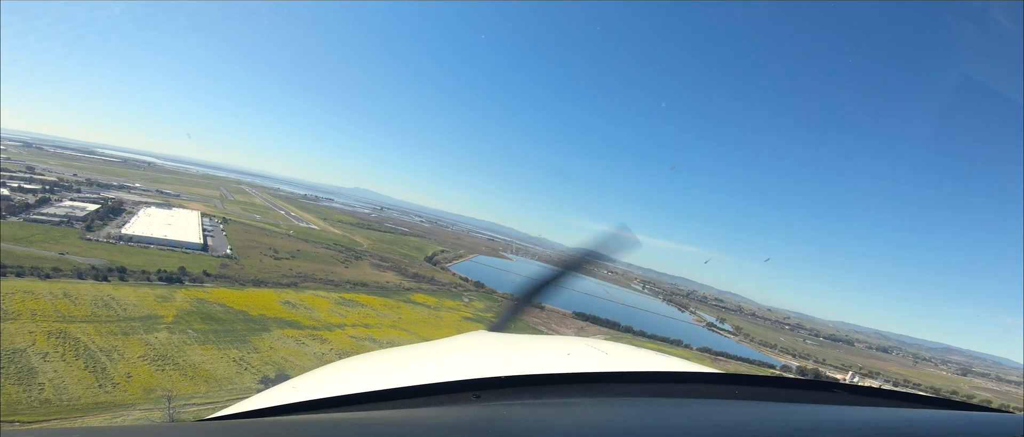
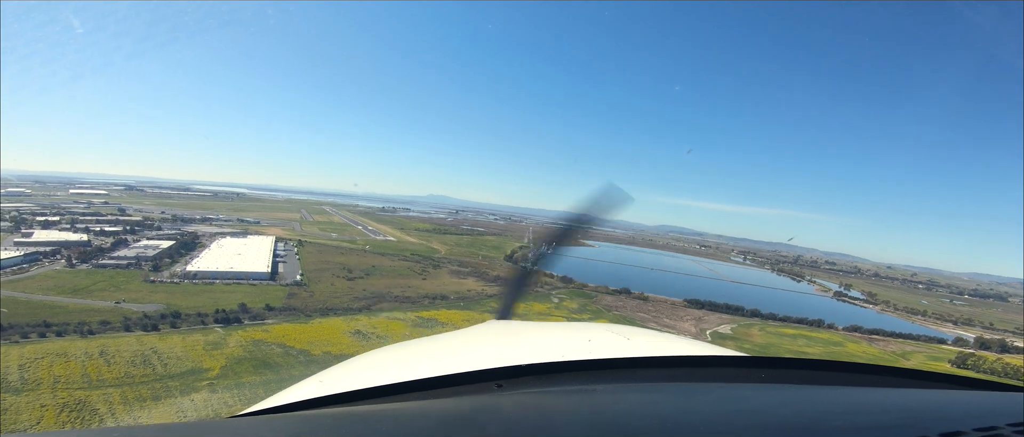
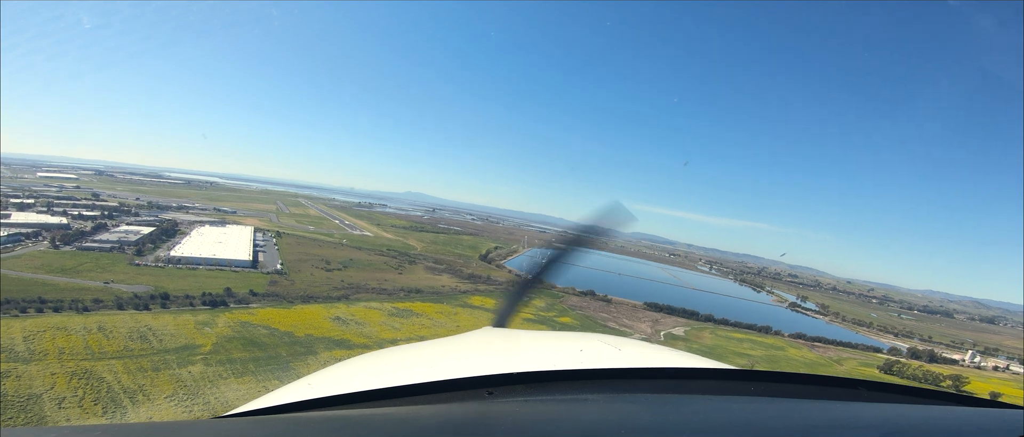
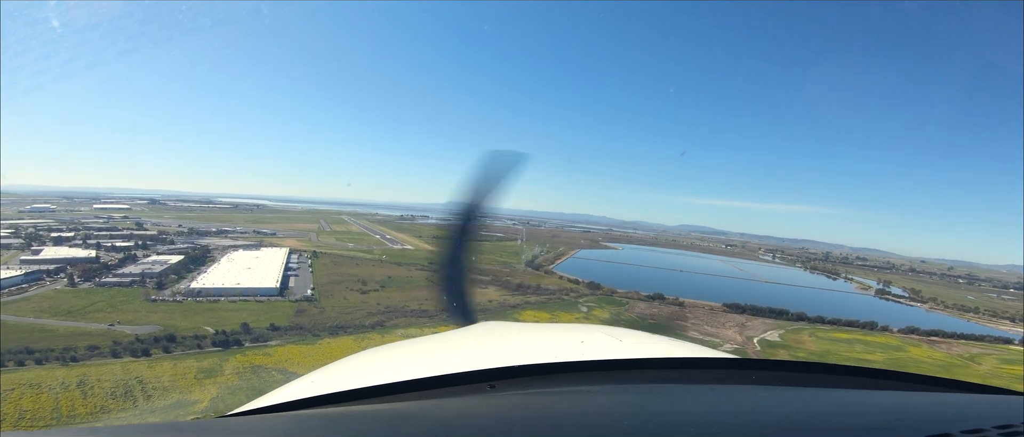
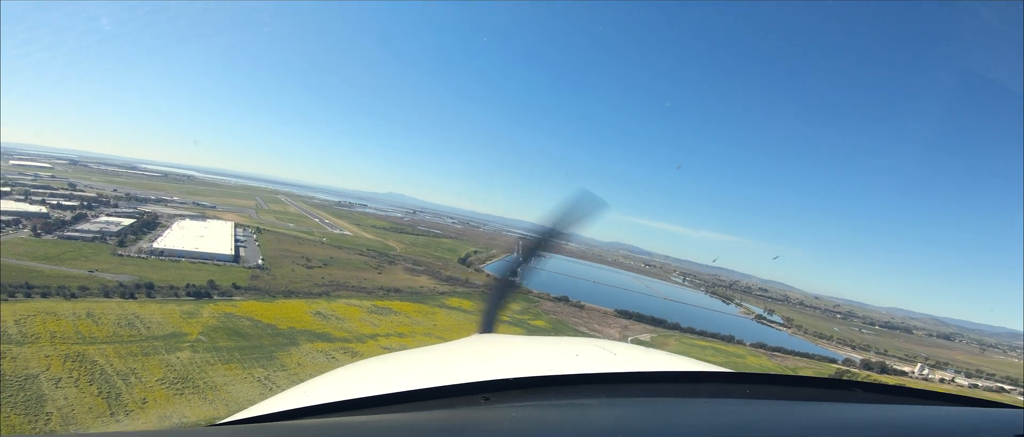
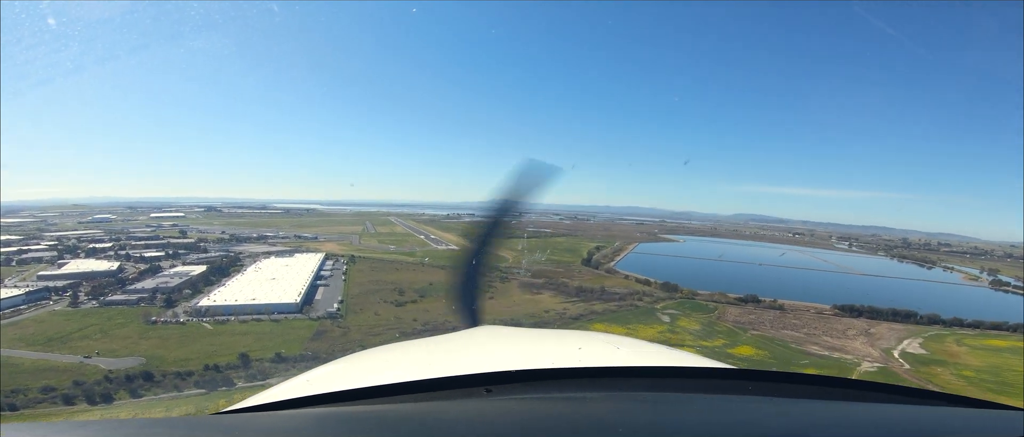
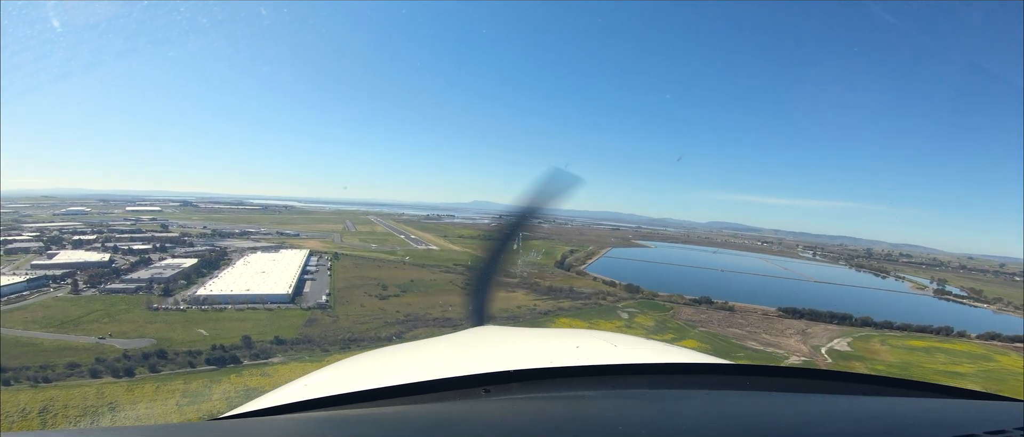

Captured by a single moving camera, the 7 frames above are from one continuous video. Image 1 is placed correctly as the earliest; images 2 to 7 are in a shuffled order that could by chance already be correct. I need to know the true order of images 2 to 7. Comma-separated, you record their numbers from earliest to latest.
5, 3, 2, 4, 7, 6
